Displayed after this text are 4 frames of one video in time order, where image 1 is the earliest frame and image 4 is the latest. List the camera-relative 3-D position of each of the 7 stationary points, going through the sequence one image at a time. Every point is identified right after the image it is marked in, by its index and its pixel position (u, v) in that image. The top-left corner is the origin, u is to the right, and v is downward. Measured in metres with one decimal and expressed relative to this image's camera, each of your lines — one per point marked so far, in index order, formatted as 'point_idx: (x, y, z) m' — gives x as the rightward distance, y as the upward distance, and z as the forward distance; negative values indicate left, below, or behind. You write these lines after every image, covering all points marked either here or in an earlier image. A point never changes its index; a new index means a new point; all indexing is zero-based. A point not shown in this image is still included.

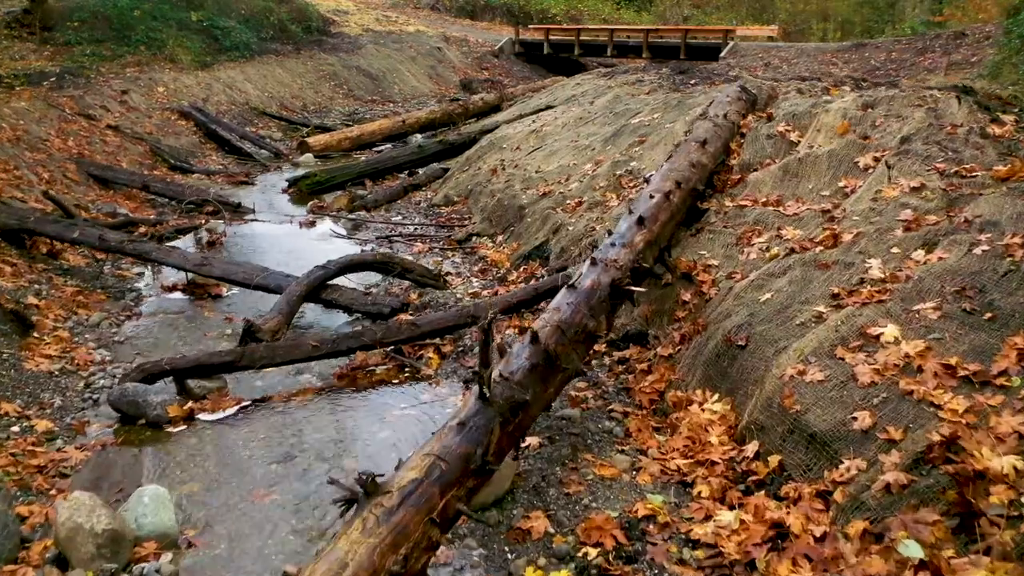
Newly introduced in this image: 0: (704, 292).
0: (+1.6, 0.0, +7.1) m
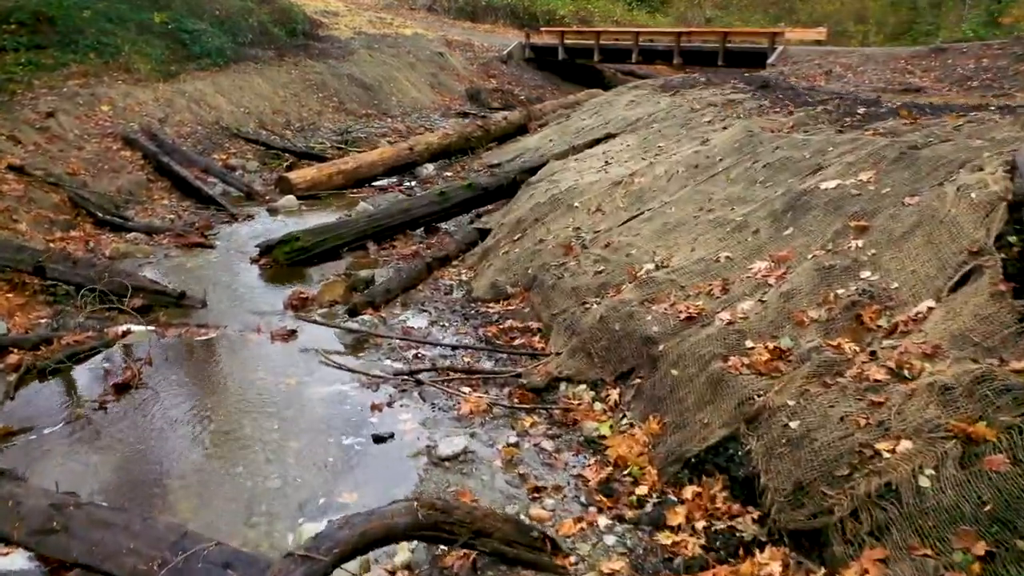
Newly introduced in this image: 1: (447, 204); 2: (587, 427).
0: (+2.7, -1.6, +2.1) m
1: (-1.0, +1.3, +13.3) m
2: (+0.6, -1.1, +6.6) m
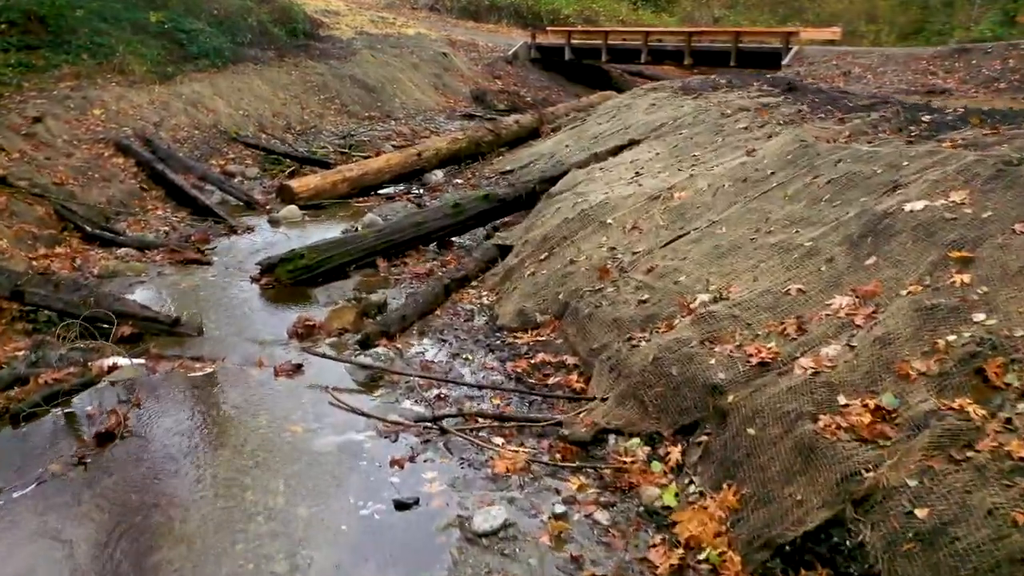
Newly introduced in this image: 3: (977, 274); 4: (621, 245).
0: (+3.0, -1.9, +1.2) m
1: (-0.7, +1.0, +12.3) m
2: (+0.9, -1.4, +5.6) m
3: (+3.1, +0.1, +5.6) m
4: (+1.2, +0.5, +9.1) m
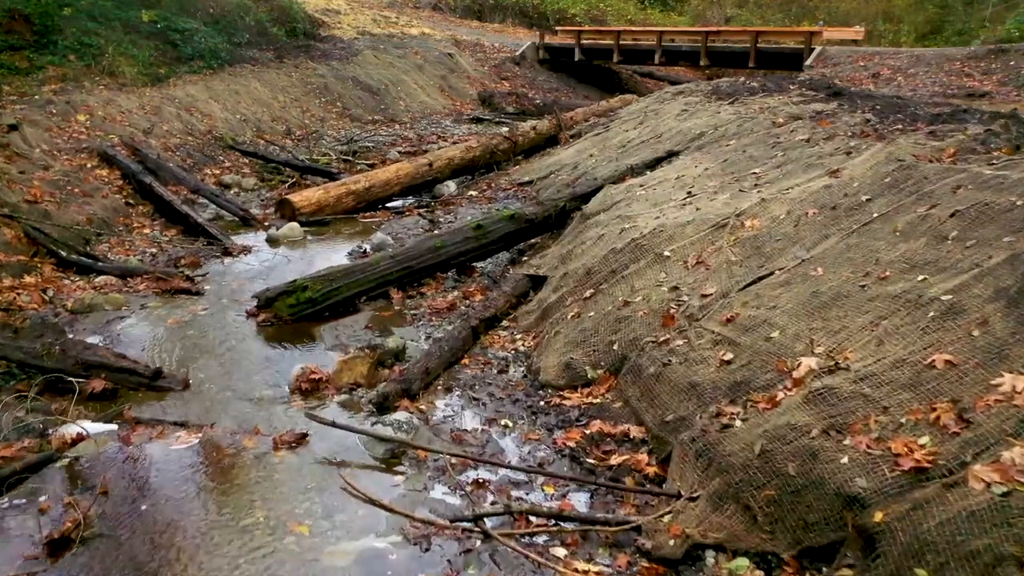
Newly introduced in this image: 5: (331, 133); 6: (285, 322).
0: (+3.4, -2.3, -0.3) m
1: (-0.3, +0.6, +10.9) m
2: (+1.3, -1.8, +4.2) m
3: (+3.5, -0.3, +4.2) m
4: (+1.6, 0.0, +7.6) m
5: (-4.1, +3.5, +19.4) m
6: (-2.6, -0.4, +9.7) m
